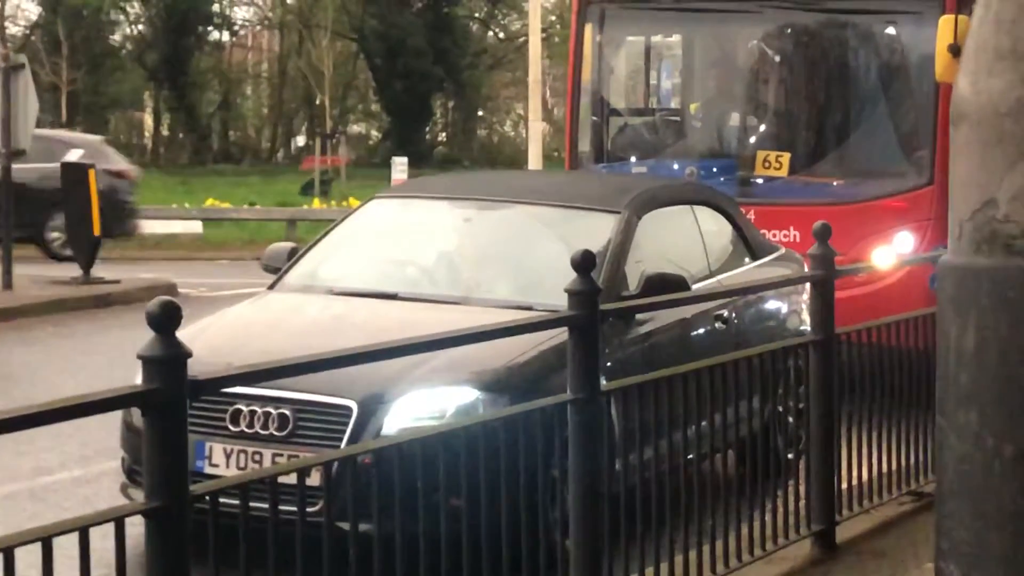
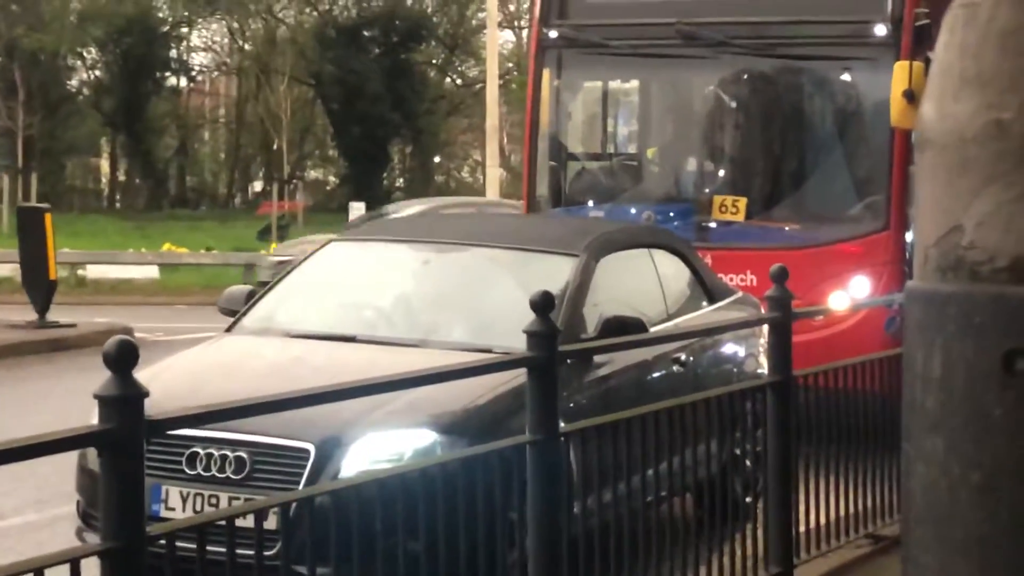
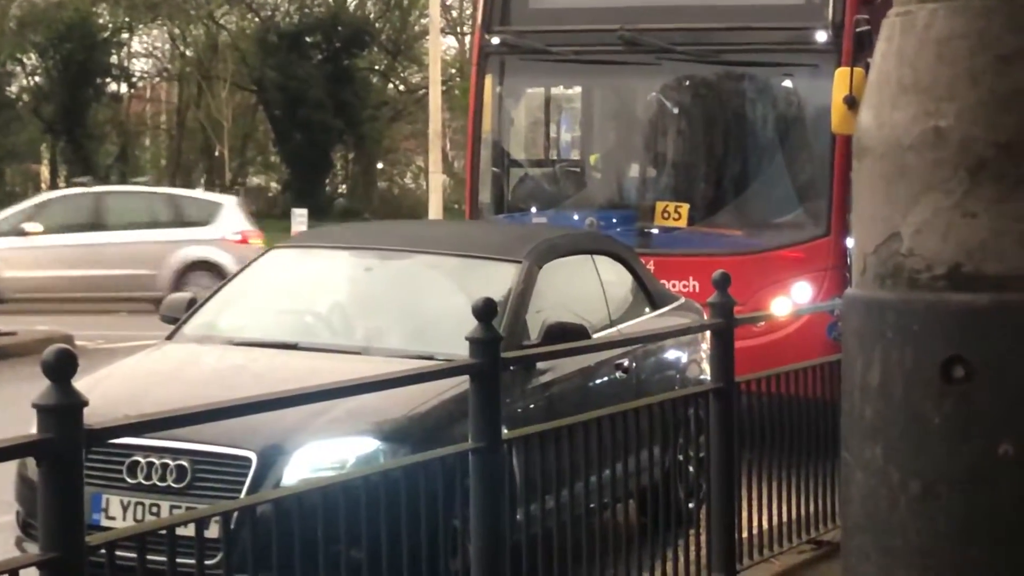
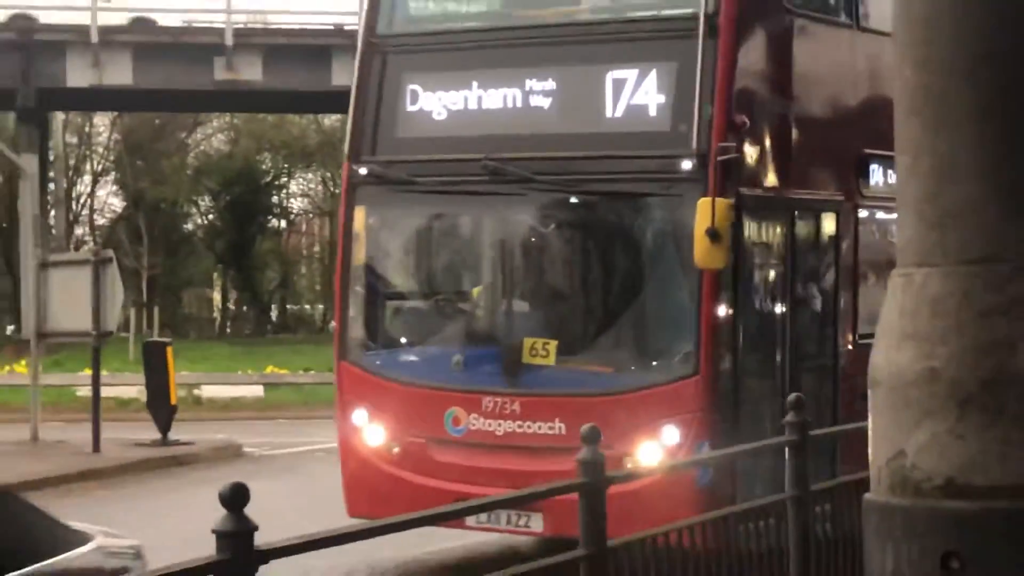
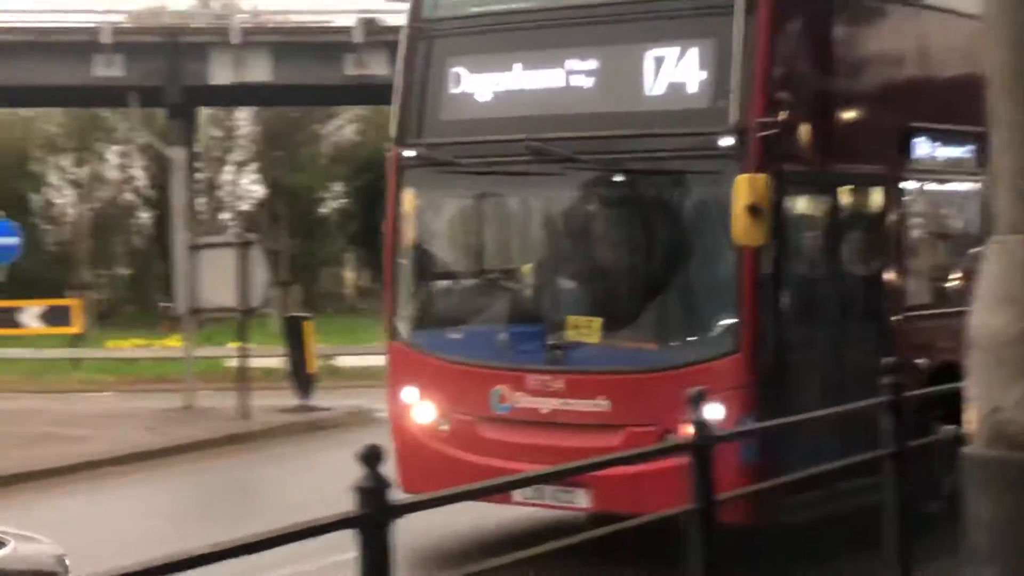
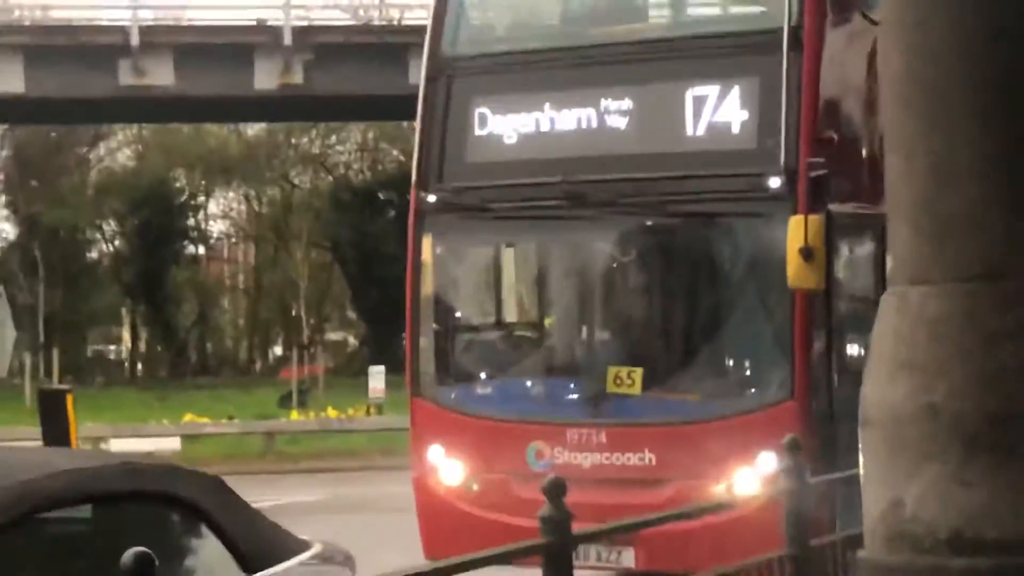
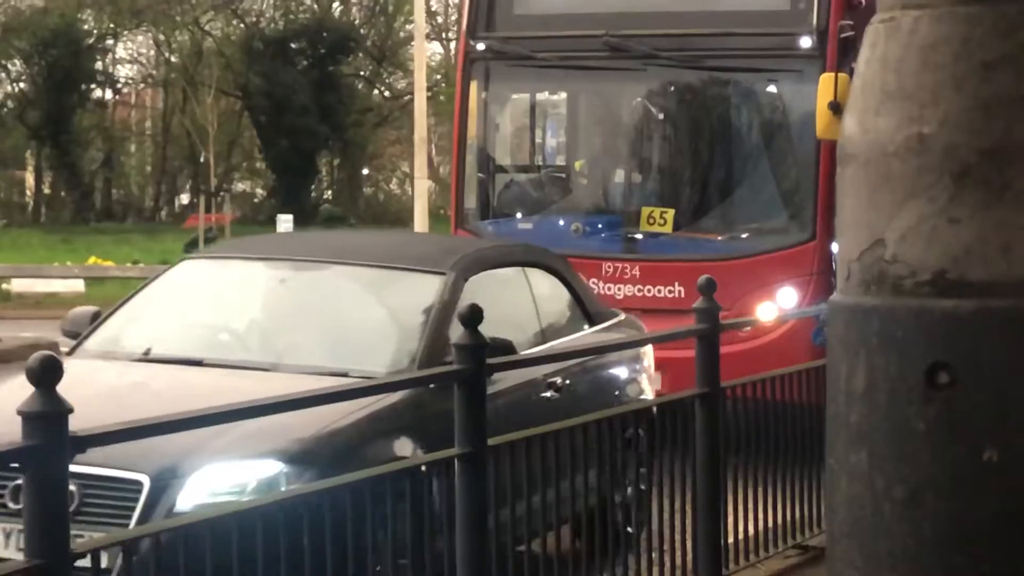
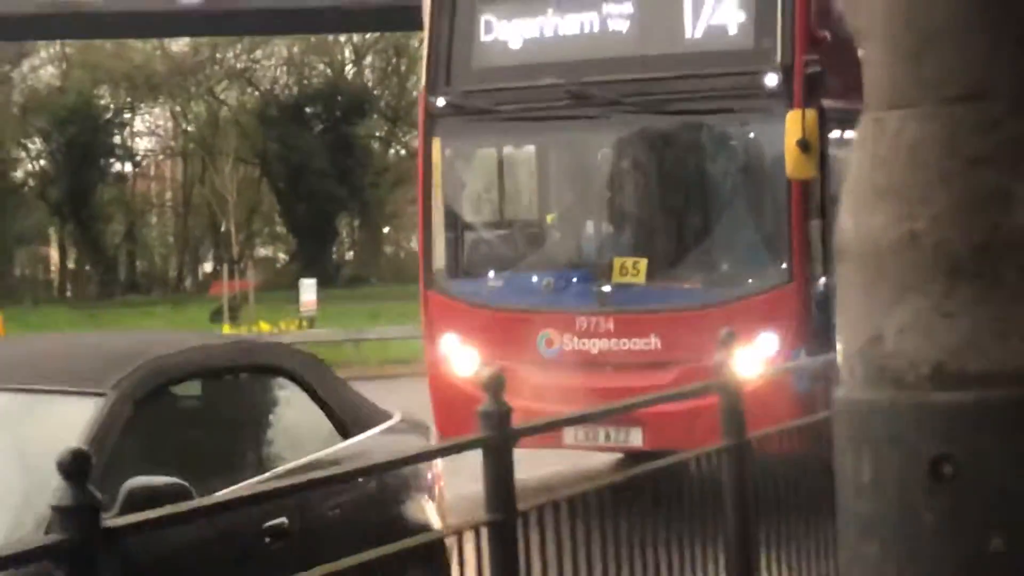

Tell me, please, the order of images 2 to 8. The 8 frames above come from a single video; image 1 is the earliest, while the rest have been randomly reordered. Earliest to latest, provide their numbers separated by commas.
2, 3, 7, 8, 6, 4, 5
